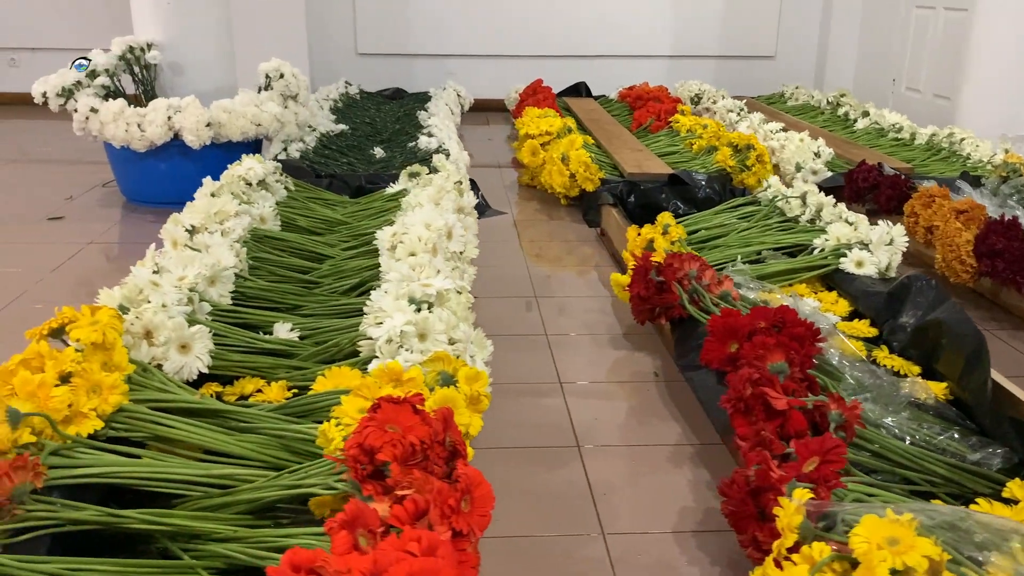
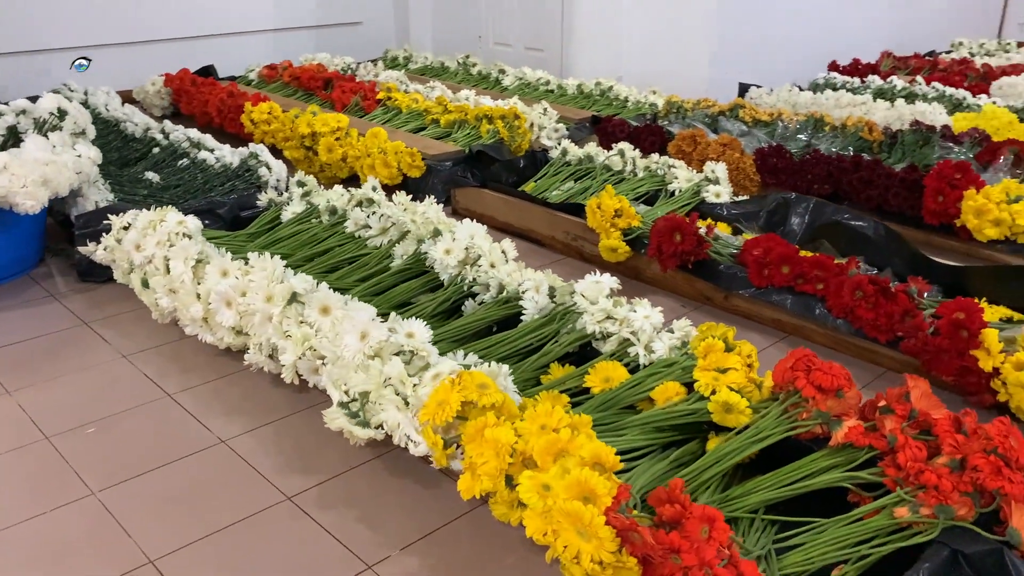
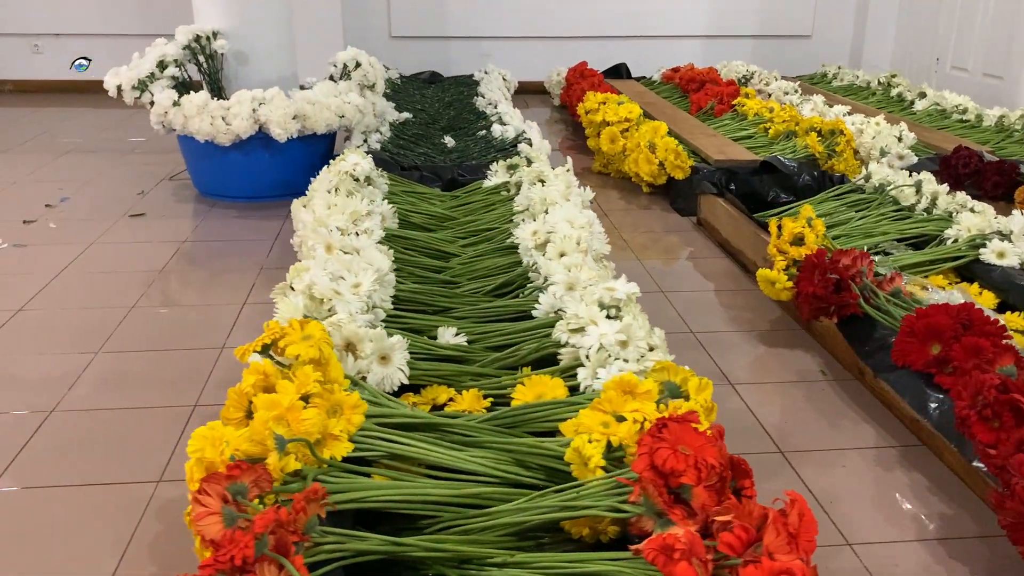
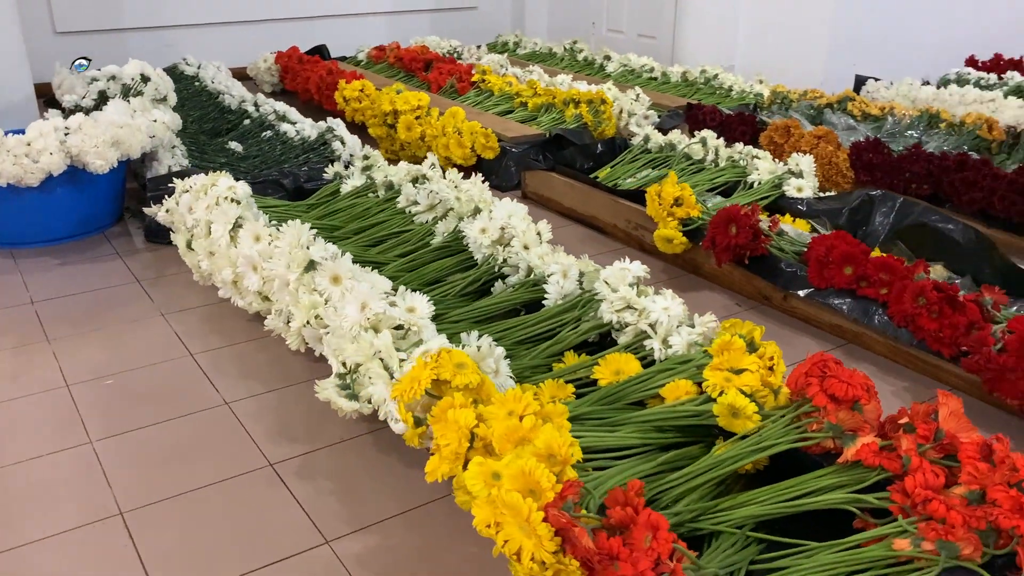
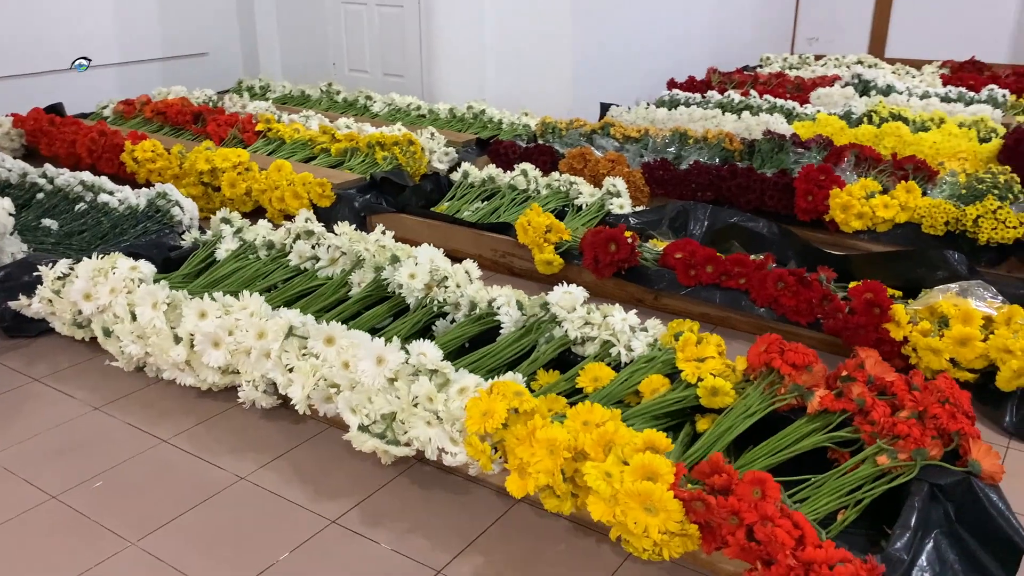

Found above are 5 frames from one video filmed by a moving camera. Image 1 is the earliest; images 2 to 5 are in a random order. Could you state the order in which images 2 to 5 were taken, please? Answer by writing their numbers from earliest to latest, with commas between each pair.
3, 4, 2, 5
